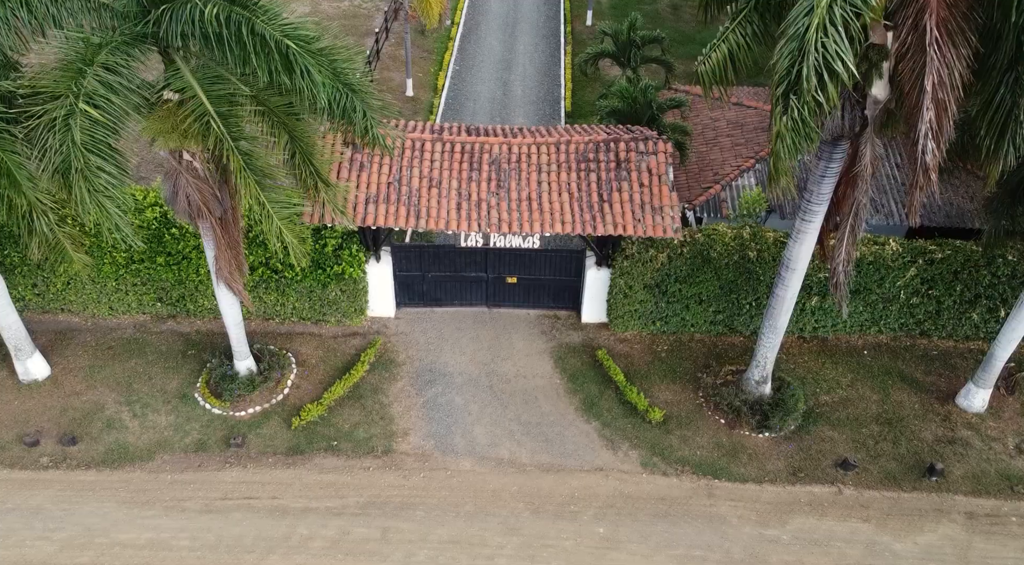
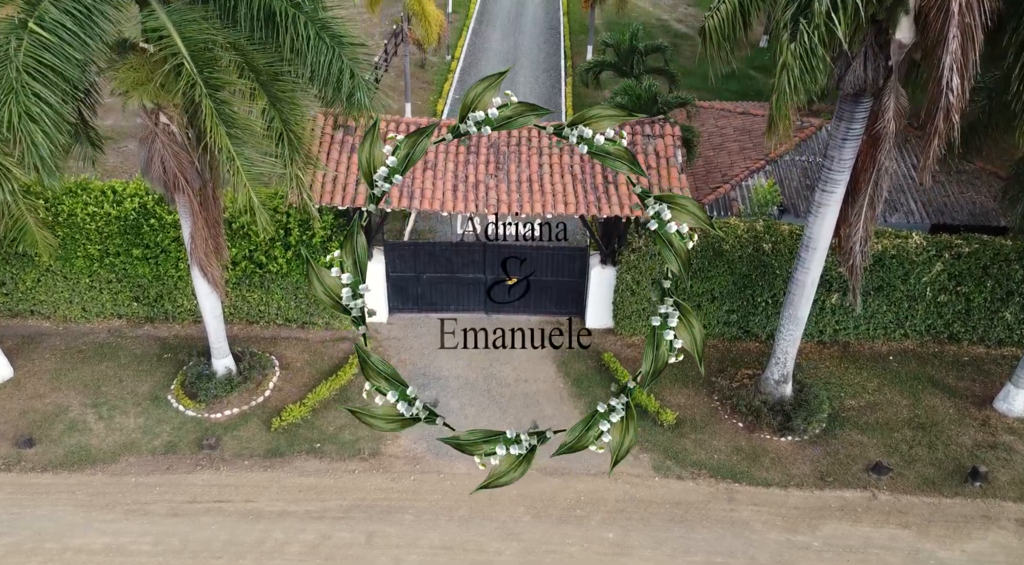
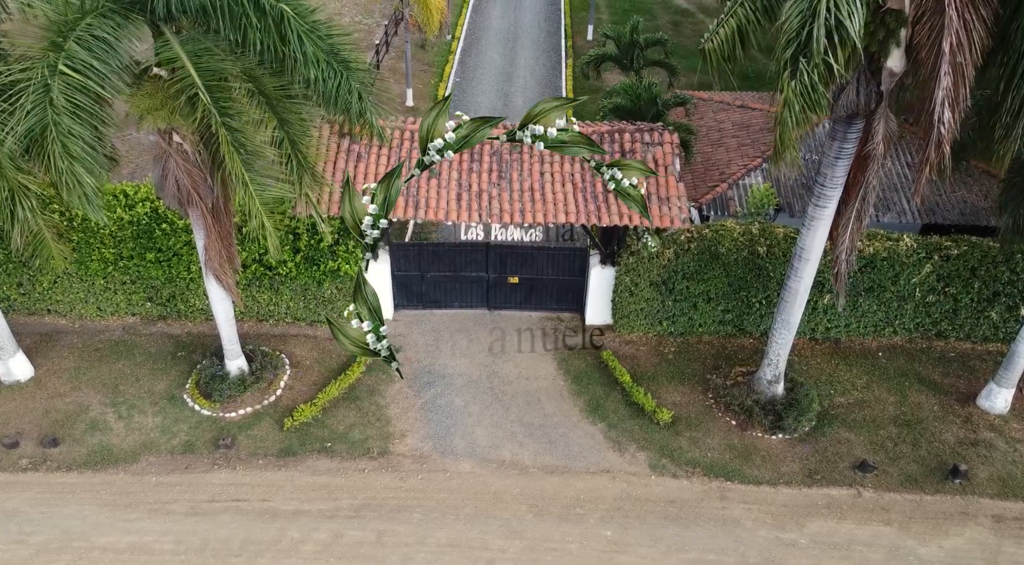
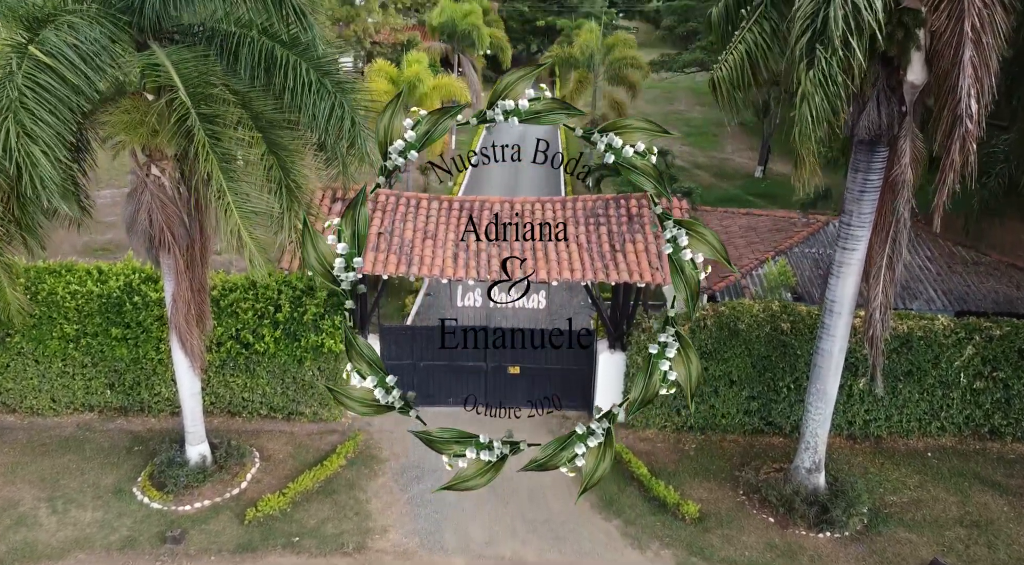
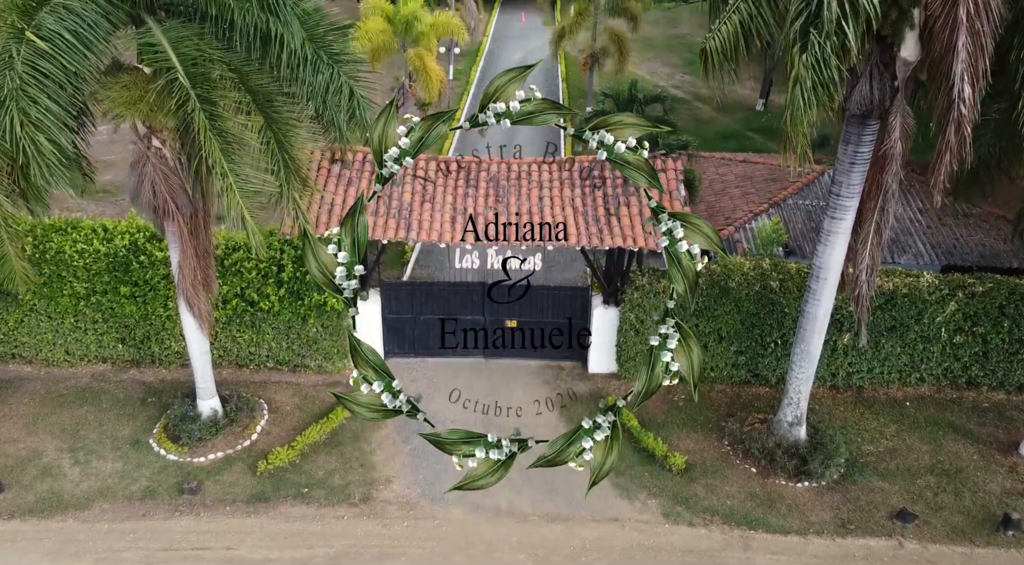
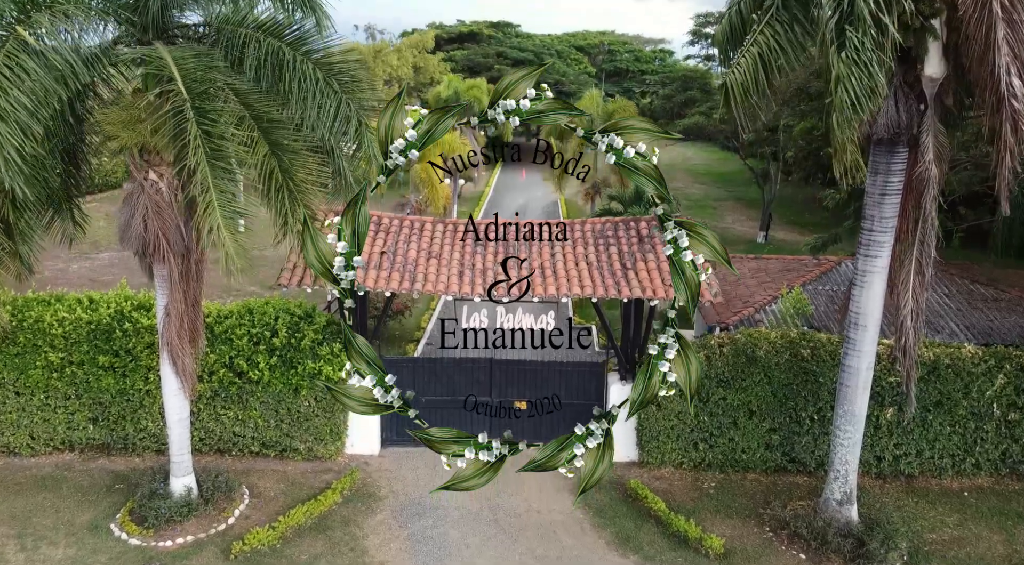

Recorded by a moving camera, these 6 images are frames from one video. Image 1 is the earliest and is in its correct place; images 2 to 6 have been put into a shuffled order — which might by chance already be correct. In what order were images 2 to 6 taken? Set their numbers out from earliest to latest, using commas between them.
3, 2, 5, 4, 6
